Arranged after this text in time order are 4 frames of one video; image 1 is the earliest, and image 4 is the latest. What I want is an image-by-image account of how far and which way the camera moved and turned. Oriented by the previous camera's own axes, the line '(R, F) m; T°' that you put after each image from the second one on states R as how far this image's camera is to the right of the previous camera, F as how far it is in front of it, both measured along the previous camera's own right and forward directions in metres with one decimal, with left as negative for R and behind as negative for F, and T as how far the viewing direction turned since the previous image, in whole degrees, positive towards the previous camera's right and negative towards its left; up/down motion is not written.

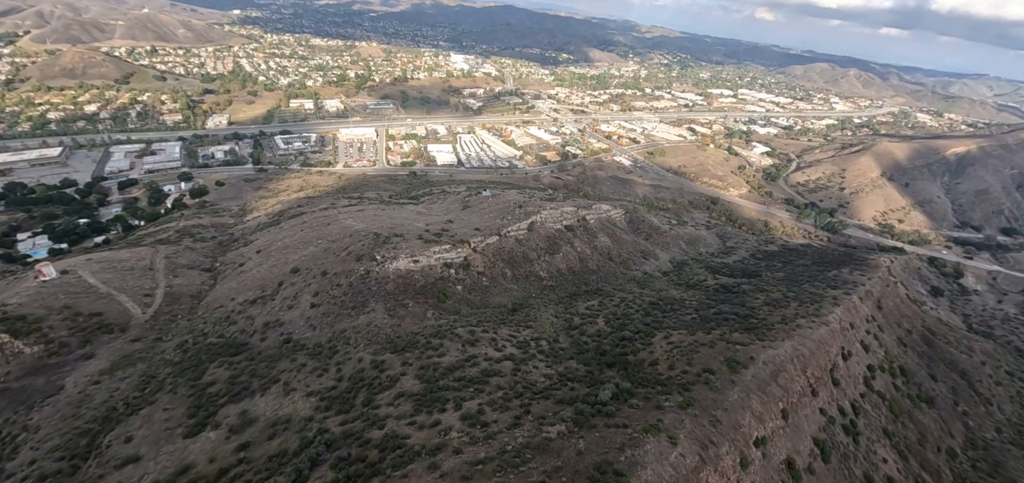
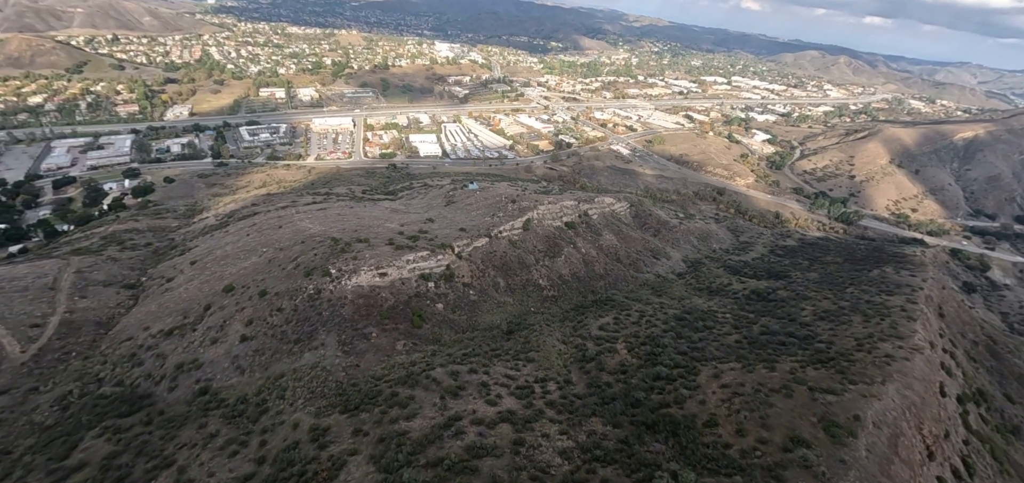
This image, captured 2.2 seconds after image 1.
(-0.3, +11.7) m; +1°
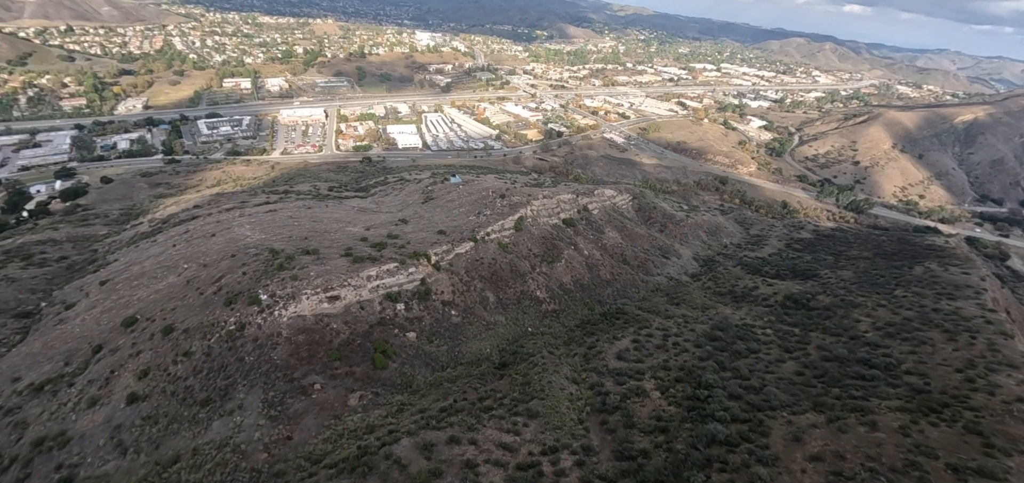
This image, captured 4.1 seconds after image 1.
(-0.2, +10.0) m; +1°
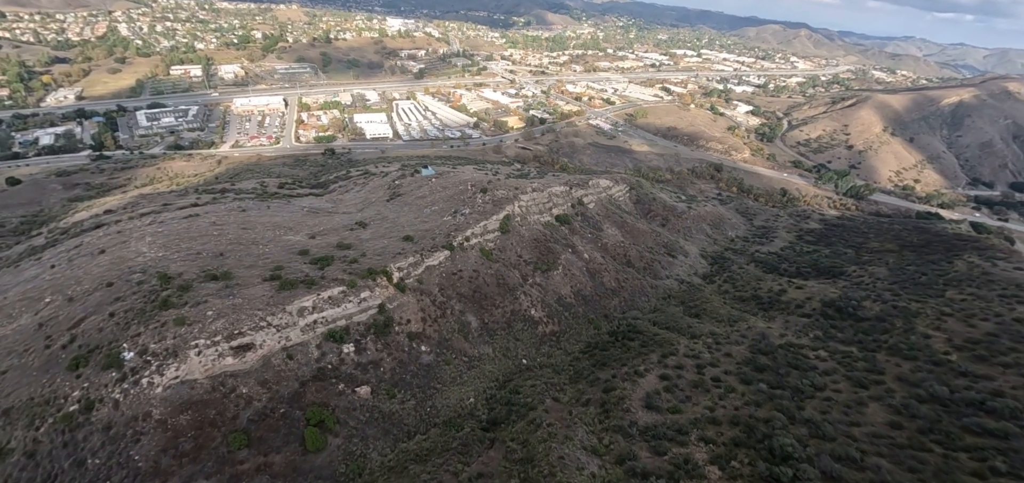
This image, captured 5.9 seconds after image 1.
(-0.4, +9.5) m; +2°
